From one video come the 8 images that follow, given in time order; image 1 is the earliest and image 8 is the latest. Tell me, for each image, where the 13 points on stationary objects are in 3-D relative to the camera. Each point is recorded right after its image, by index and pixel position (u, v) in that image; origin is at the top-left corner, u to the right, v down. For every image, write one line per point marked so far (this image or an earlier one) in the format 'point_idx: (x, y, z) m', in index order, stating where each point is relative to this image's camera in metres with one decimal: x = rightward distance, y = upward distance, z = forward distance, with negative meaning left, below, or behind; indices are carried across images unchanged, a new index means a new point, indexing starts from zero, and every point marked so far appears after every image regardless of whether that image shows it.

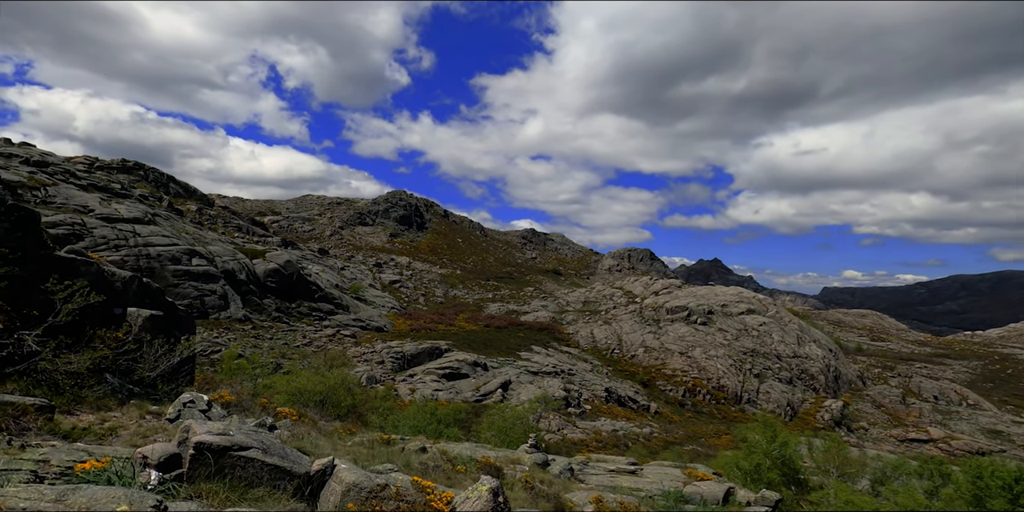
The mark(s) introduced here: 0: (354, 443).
0: (-3.0, -3.5, +10.5) m
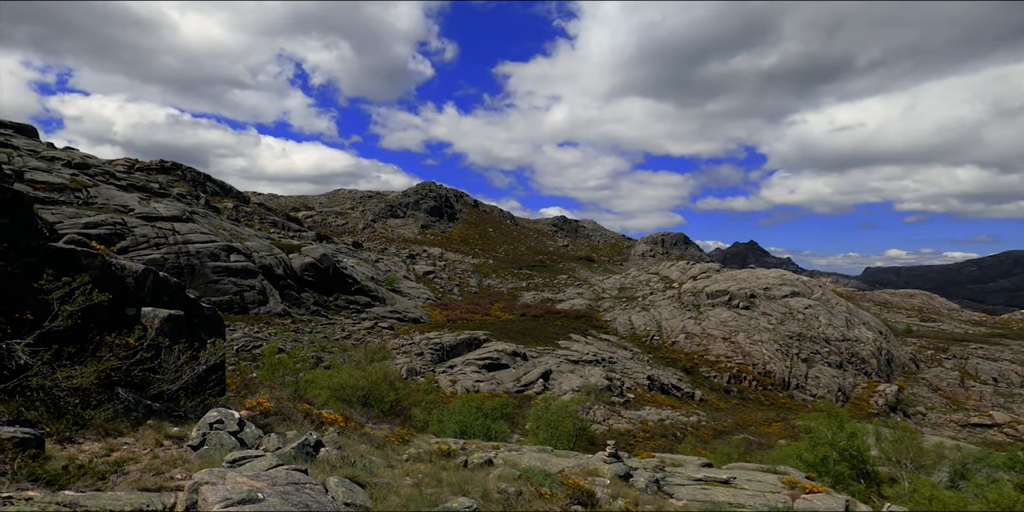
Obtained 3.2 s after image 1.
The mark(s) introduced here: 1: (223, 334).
0: (-1.7, -3.3, +9.1) m
1: (-5.5, -1.6, +10.9) m
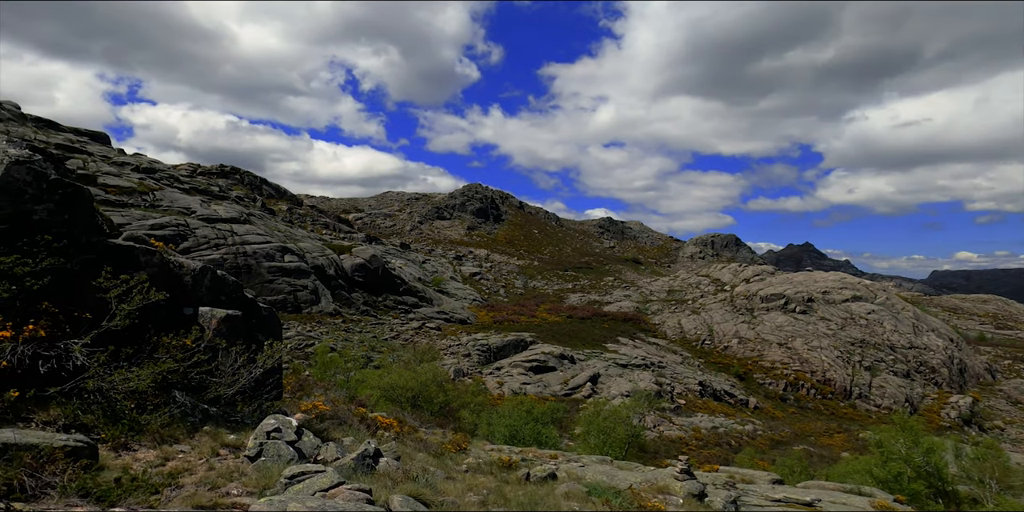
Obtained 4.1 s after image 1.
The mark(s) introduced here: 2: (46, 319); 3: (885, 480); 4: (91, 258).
0: (-0.7, -3.3, +8.6) m
1: (-4.3, -1.6, +10.7) m
2: (-5.7, -0.8, +6.7) m
3: (+8.7, -5.2, +12.7) m
4: (-5.8, 0.0, +7.7) m
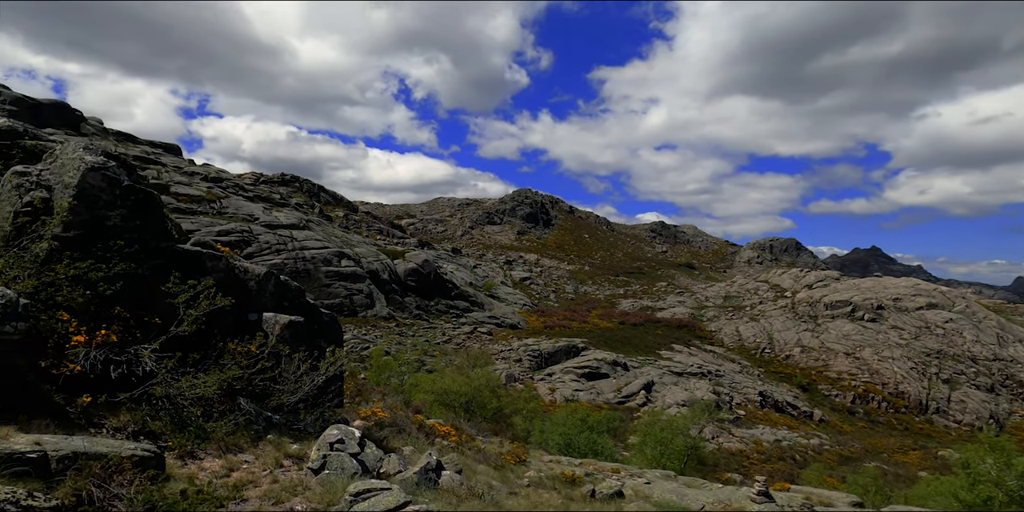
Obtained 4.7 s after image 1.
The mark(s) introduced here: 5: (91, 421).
0: (+0.3, -3.3, +8.2) m
1: (-3.2, -1.7, +10.7) m
2: (-4.9, -0.9, +6.8) m
3: (+10.0, -5.3, +11.4) m
4: (-4.9, -0.1, +7.8) m
5: (-4.6, -1.8, +6.0) m
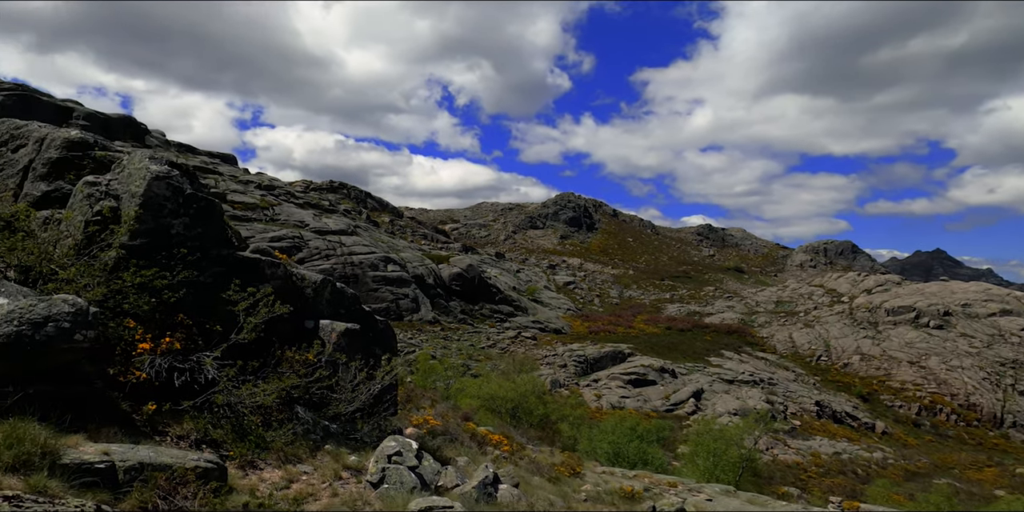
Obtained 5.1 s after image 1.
0: (+1.1, -3.4, +7.9) m
1: (-2.2, -1.8, +10.7) m
2: (-4.2, -1.0, +7.0) m
3: (+11.0, -5.4, +10.3) m
4: (-4.1, -0.2, +7.9) m
5: (-3.9, -1.9, +6.1) m
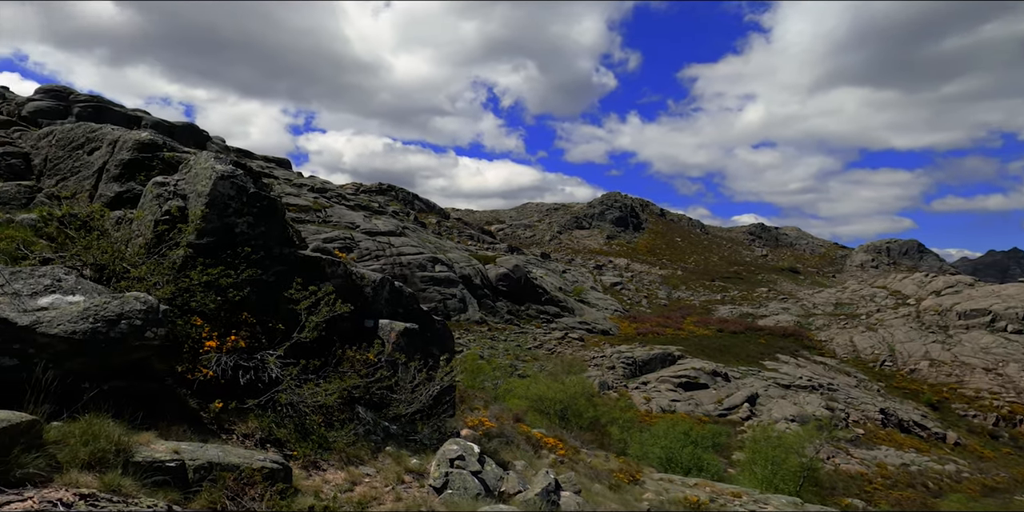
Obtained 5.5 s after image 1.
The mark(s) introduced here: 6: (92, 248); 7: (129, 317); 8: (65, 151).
0: (+1.9, -3.4, +7.5) m
1: (-1.1, -1.8, +10.6) m
2: (-3.4, -0.9, +7.0) m
3: (+12.0, -5.3, +9.2) m
4: (-3.3, -0.2, +8.0) m
5: (-3.2, -1.9, +6.2) m
6: (-5.0, +0.1, +6.6) m
7: (-3.8, -0.6, +5.5) m
8: (-8.6, +2.1, +10.6) m
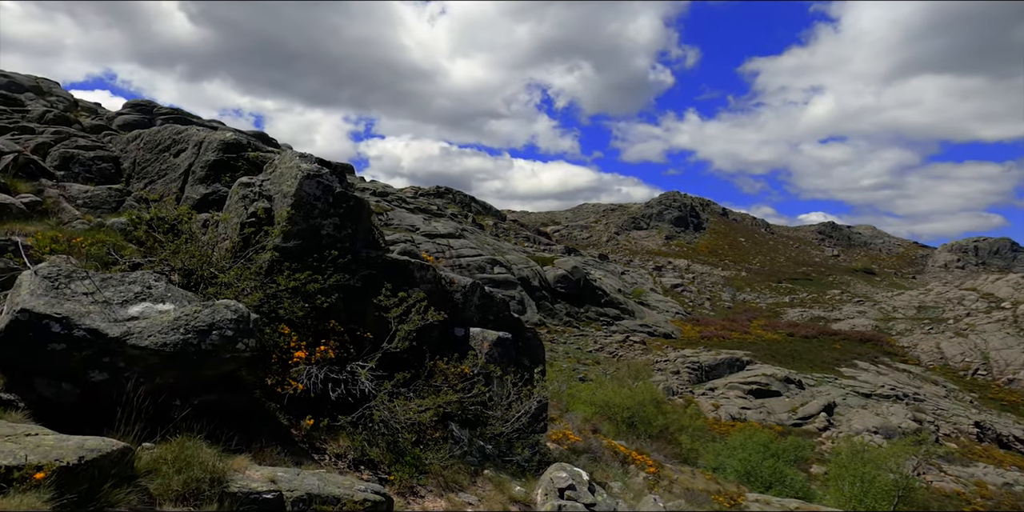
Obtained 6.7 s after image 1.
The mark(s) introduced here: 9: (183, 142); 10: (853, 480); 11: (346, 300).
0: (+3.1, -3.4, +6.7) m
1: (+0.4, -1.8, +10.0) m
2: (-2.3, -1.0, +6.7) m
3: (+13.3, -5.3, +7.3) m
4: (-2.1, -0.2, +7.7) m
5: (-2.2, -1.9, +5.9) m
6: (-3.9, +0.1, +6.4) m
7: (-2.8, -0.6, +5.2) m
8: (-7.0, +2.0, +10.8) m
9: (-6.2, +2.1, +10.4) m
10: (+12.2, -7.9, +19.3) m
11: (-2.3, -0.6, +7.2) m
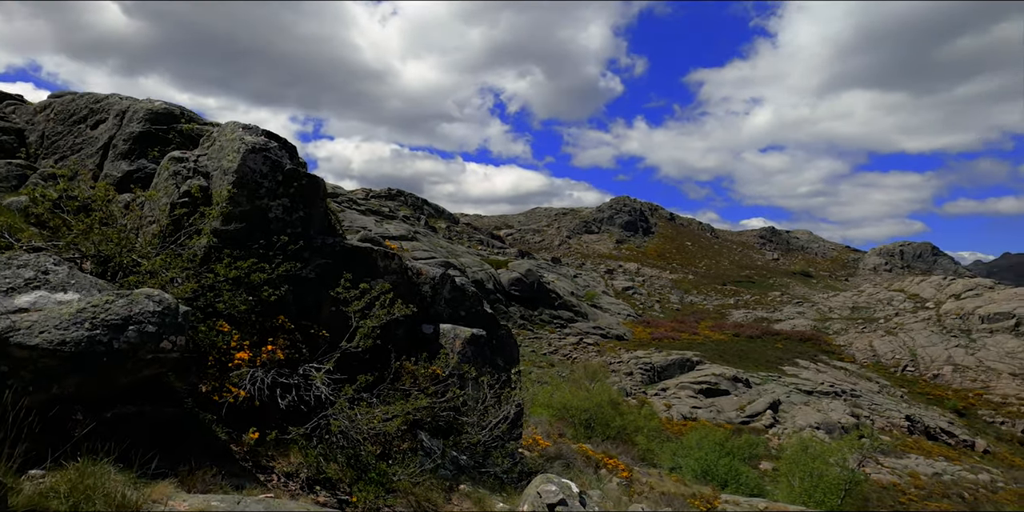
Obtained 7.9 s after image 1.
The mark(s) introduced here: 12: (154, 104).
0: (+2.8, -3.3, +6.4) m
1: (-0.2, -1.7, +9.5) m
2: (-2.6, -0.9, +6.0) m
3: (+12.9, -5.2, +7.8) m
4: (-2.5, -0.1, +6.9) m
5: (-2.4, -1.8, +5.1) m
6: (-4.1, +0.2, +5.5) m
7: (-3.0, -0.5, +4.4) m
8: (-7.7, +2.1, +9.6) m
9: (-6.8, +2.2, +9.3) m
10: (+10.8, -7.9, +19.7) m
11: (-2.6, -0.5, +6.5) m
12: (-5.8, +2.2, +9.0) m
